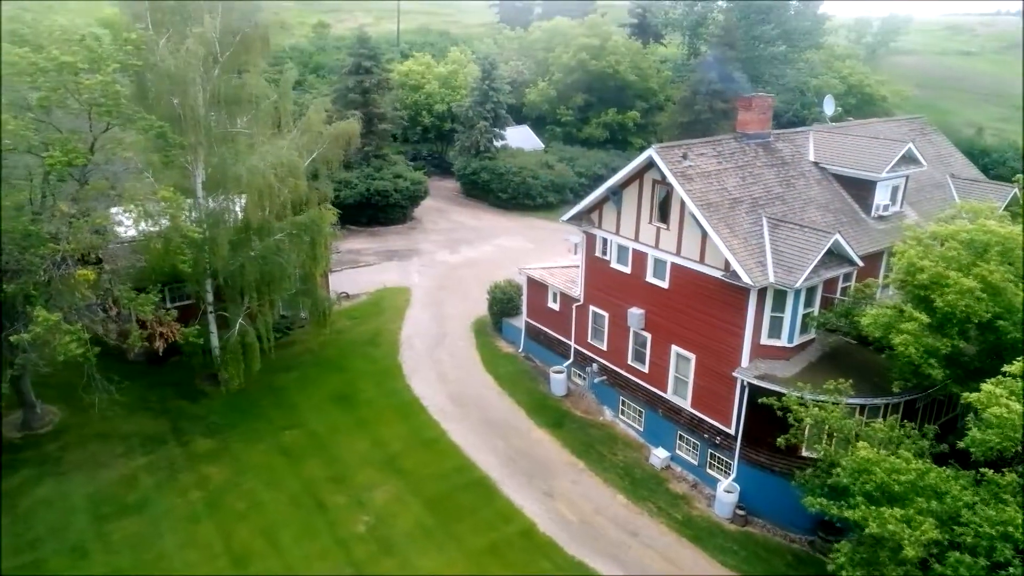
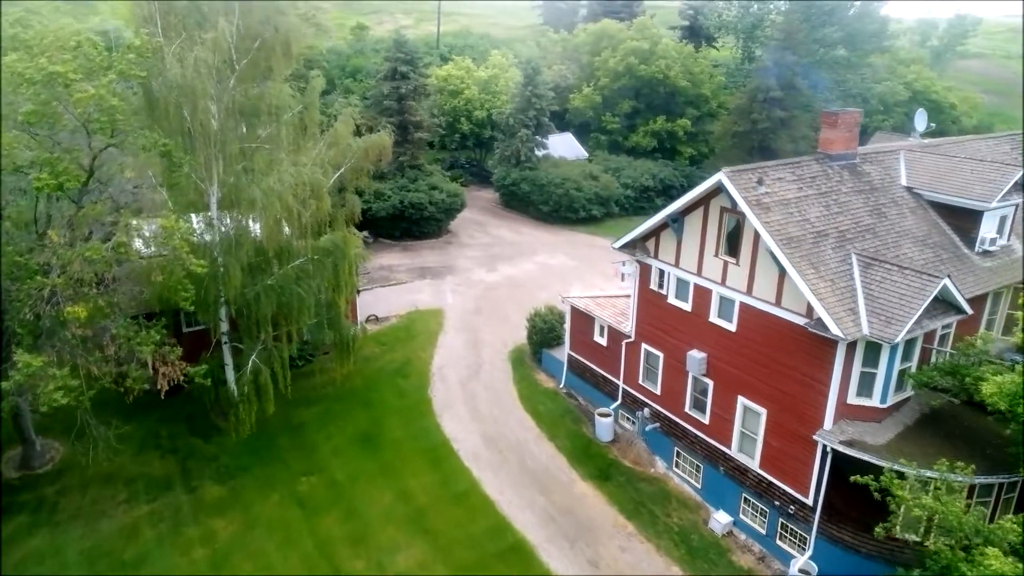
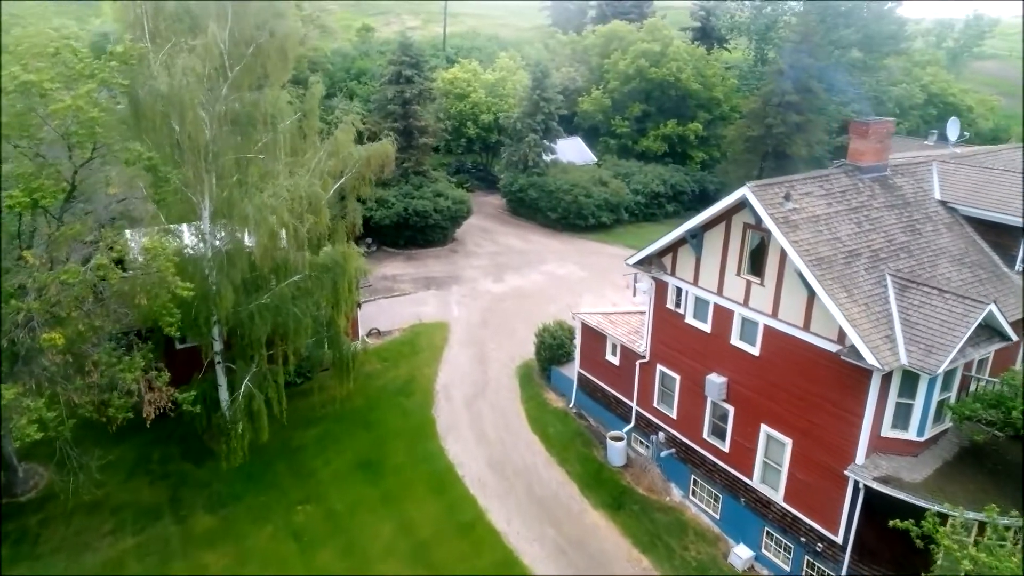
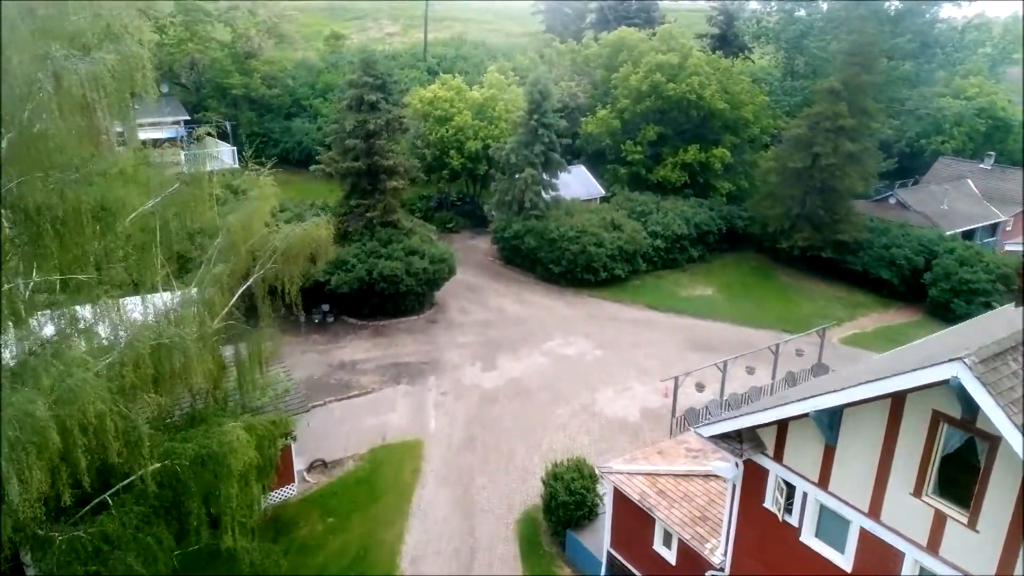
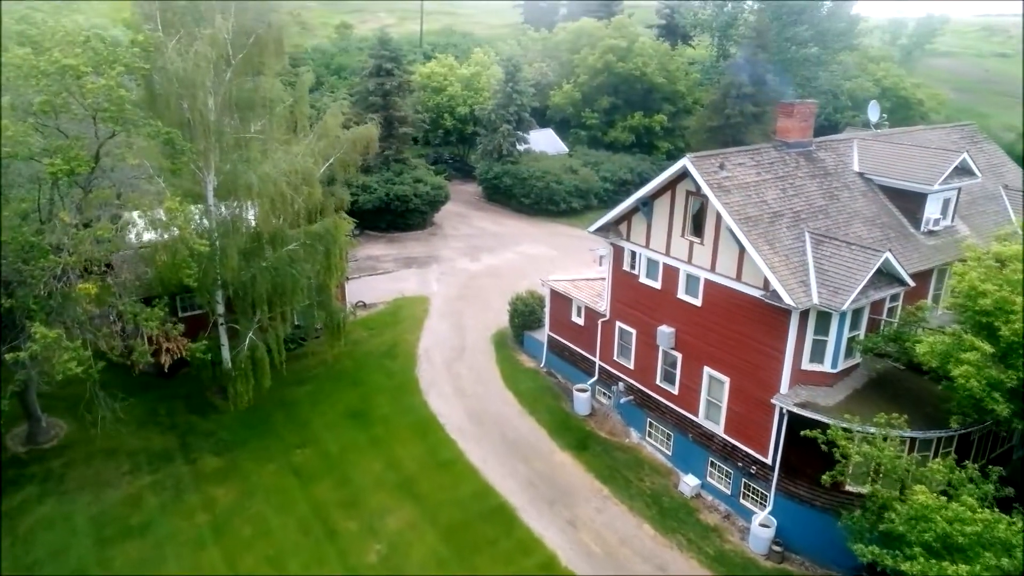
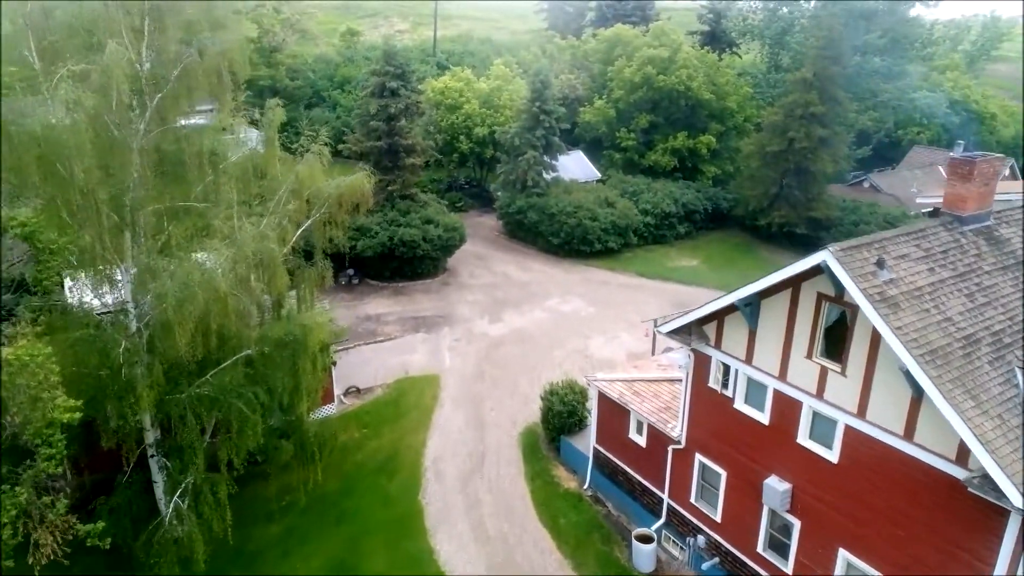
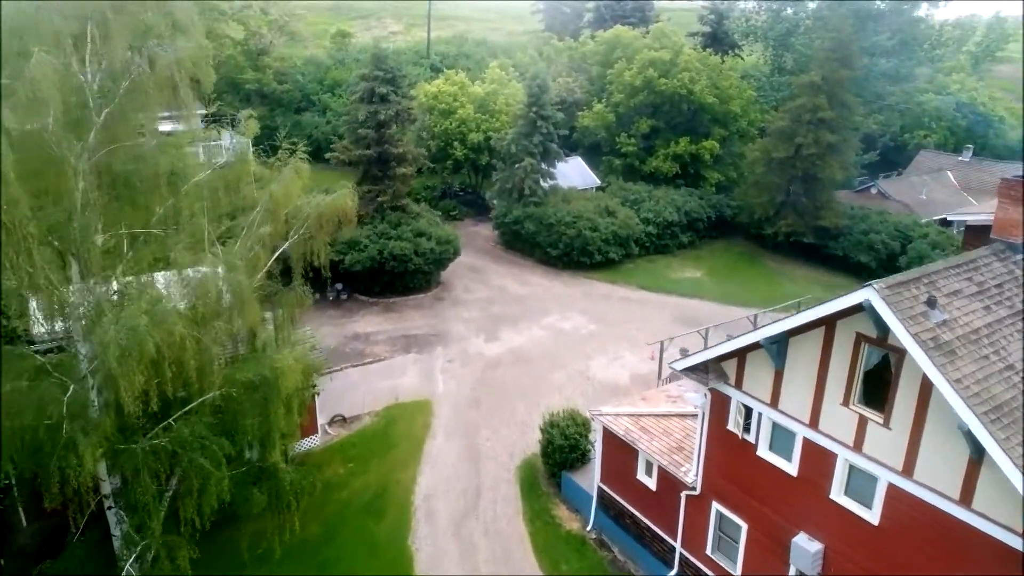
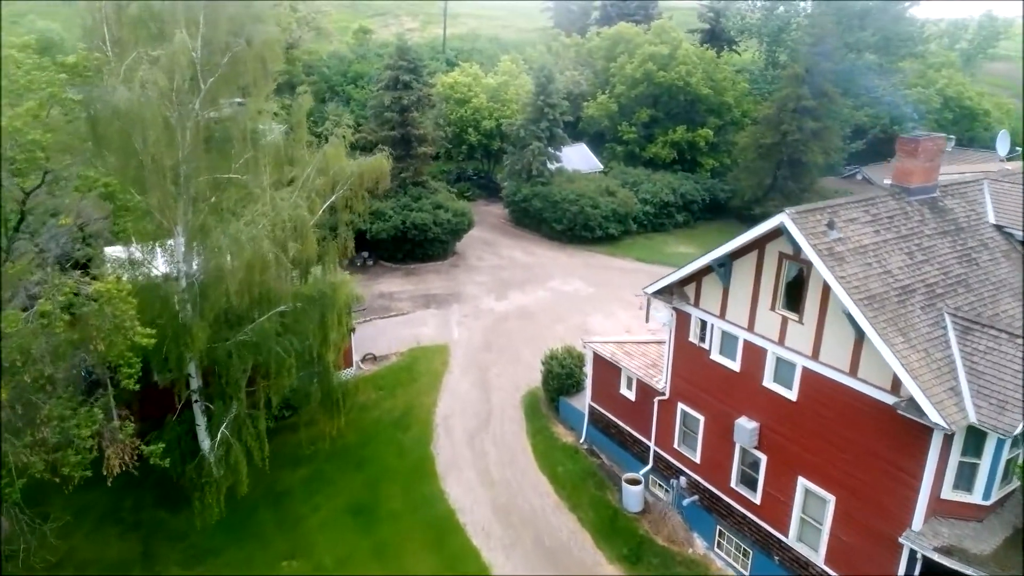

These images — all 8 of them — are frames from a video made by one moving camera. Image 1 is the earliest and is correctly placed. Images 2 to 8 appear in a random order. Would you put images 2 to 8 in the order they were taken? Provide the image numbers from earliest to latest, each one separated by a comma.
5, 2, 3, 8, 6, 7, 4
